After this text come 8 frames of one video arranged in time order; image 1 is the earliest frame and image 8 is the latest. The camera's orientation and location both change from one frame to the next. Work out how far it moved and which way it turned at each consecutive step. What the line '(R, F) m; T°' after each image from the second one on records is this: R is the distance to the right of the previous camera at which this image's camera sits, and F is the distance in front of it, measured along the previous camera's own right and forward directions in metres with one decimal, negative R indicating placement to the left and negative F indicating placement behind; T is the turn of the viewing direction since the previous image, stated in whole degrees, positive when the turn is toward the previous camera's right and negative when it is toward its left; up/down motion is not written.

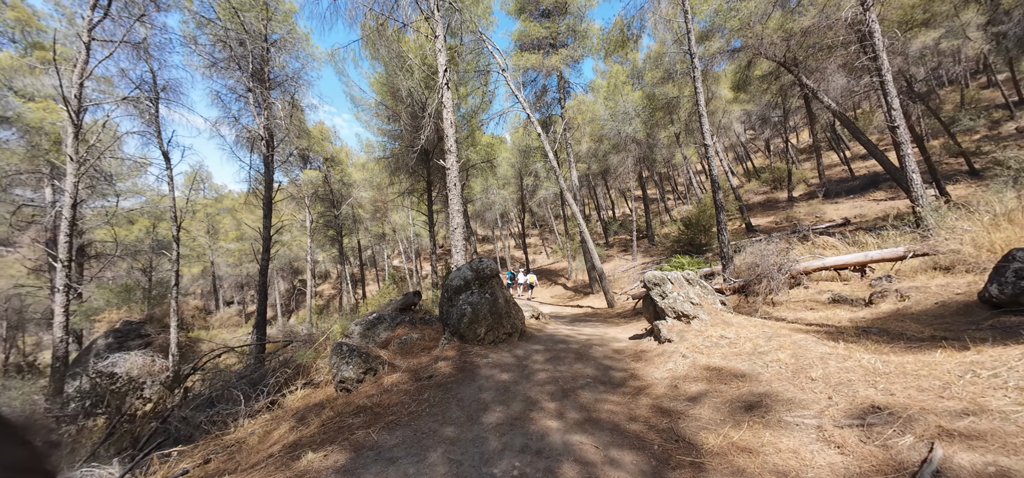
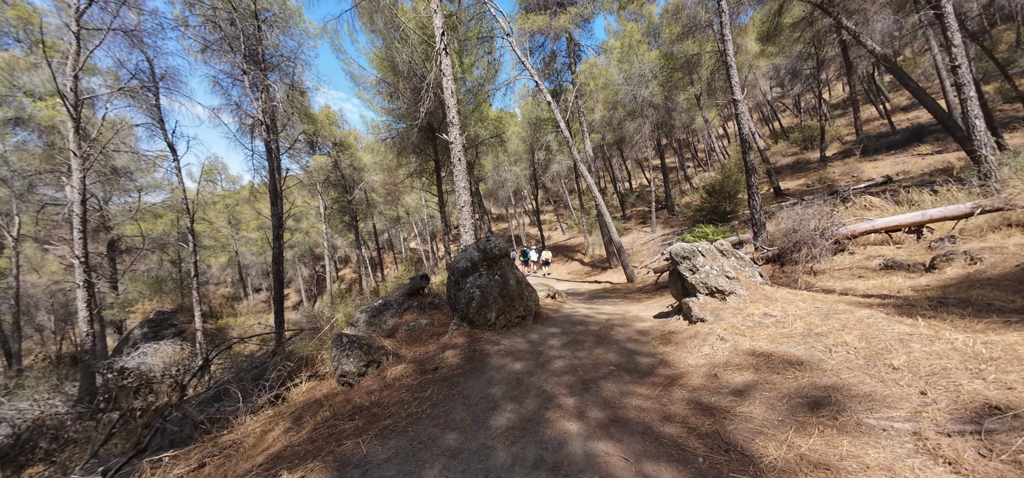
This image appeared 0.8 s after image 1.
(+0.1, +0.4) m; -3°
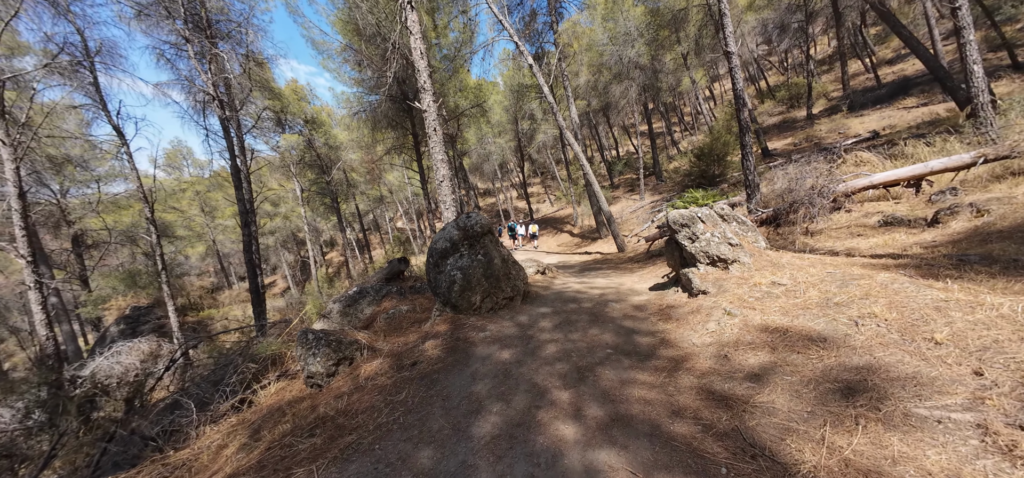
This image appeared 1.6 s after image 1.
(+0.1, +0.4) m; +2°
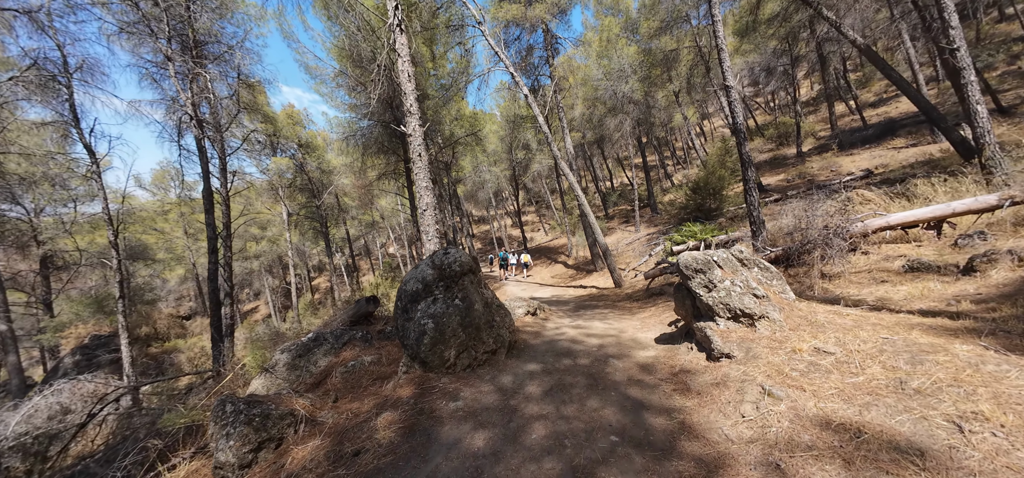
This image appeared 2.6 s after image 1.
(+0.1, +0.5) m; +1°
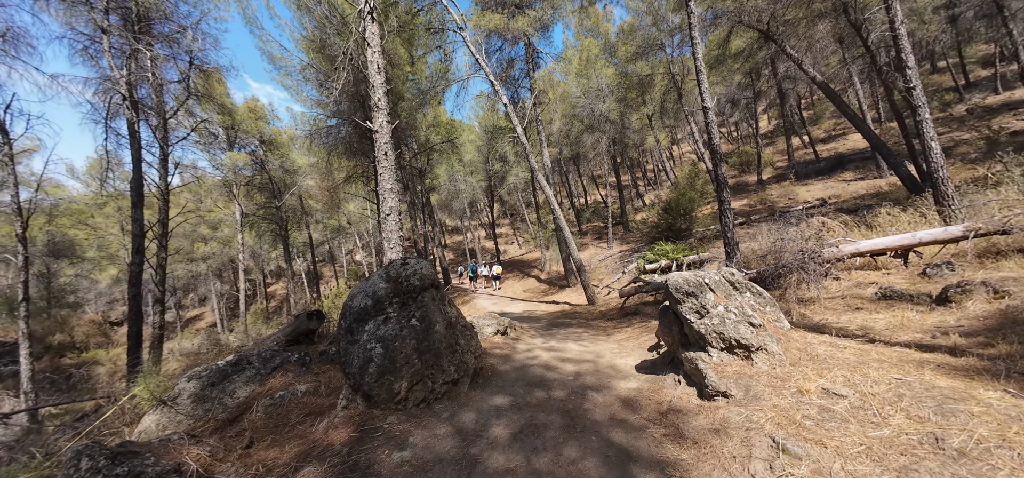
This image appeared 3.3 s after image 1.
(0.0, +0.4) m; +4°
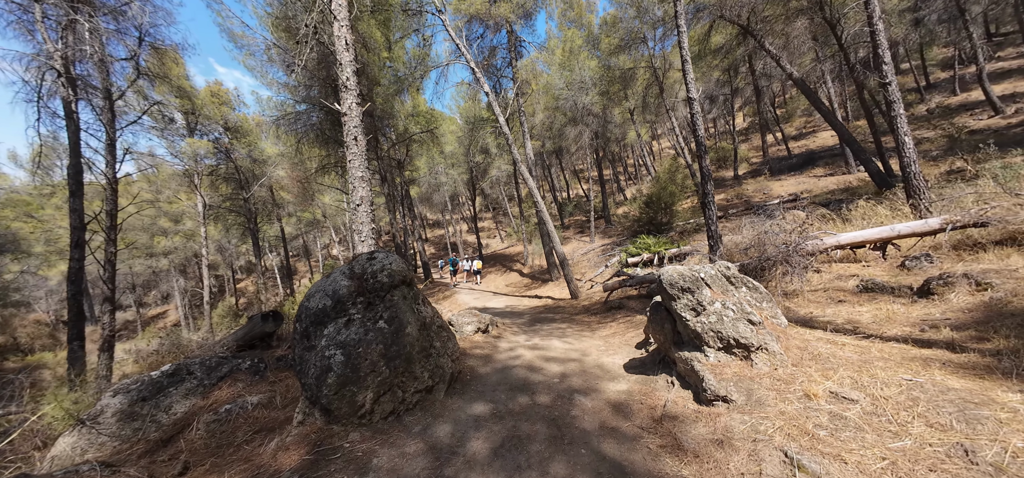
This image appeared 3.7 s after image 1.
(0.0, +0.3) m; +3°
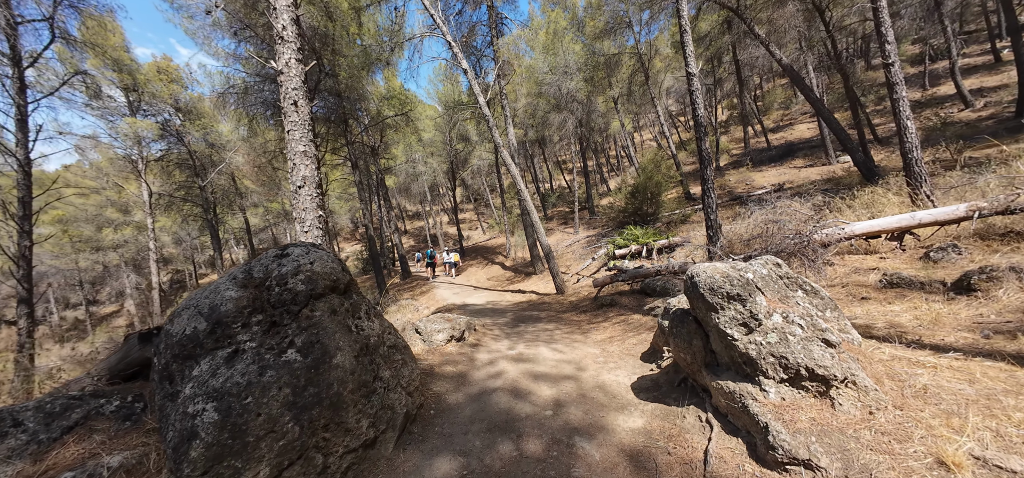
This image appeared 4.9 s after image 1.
(0.0, +0.8) m; +3°
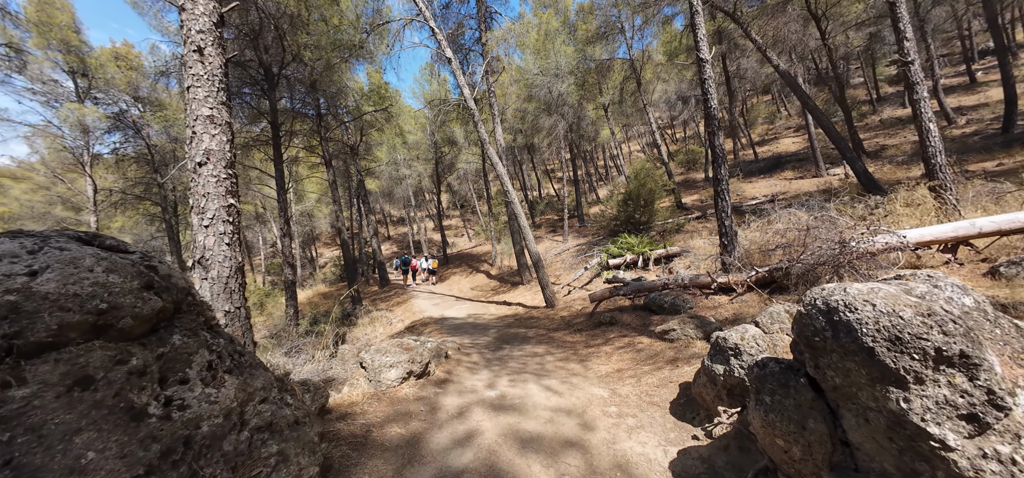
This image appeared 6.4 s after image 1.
(0.0, +0.9) m; +2°
